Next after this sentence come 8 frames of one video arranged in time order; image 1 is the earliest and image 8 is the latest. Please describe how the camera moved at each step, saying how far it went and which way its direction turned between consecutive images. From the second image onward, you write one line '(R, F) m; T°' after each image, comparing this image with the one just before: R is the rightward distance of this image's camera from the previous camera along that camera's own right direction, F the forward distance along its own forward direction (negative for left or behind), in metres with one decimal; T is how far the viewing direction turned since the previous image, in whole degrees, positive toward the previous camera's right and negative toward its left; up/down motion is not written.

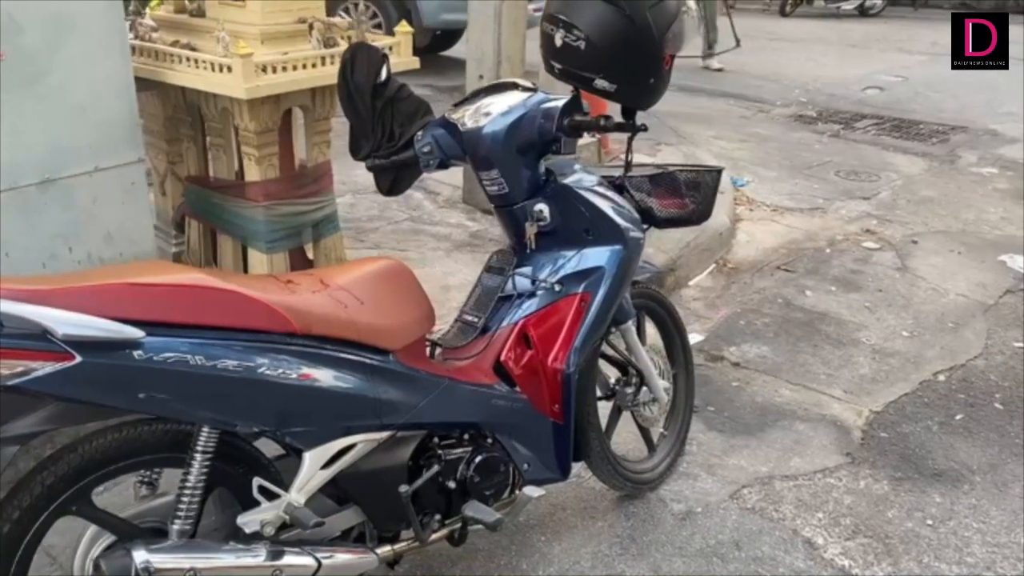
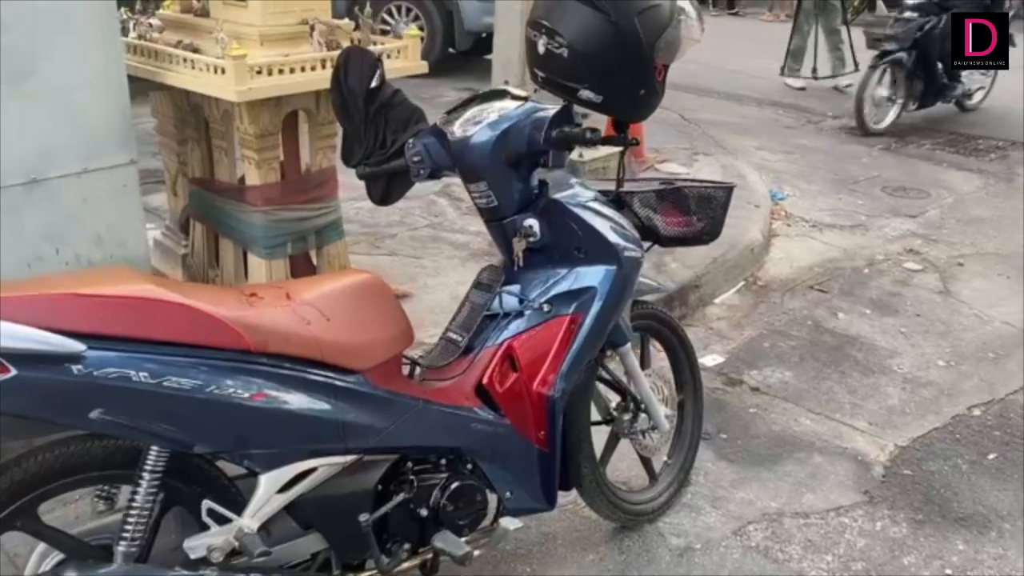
(+0.2, +0.1) m; -3°
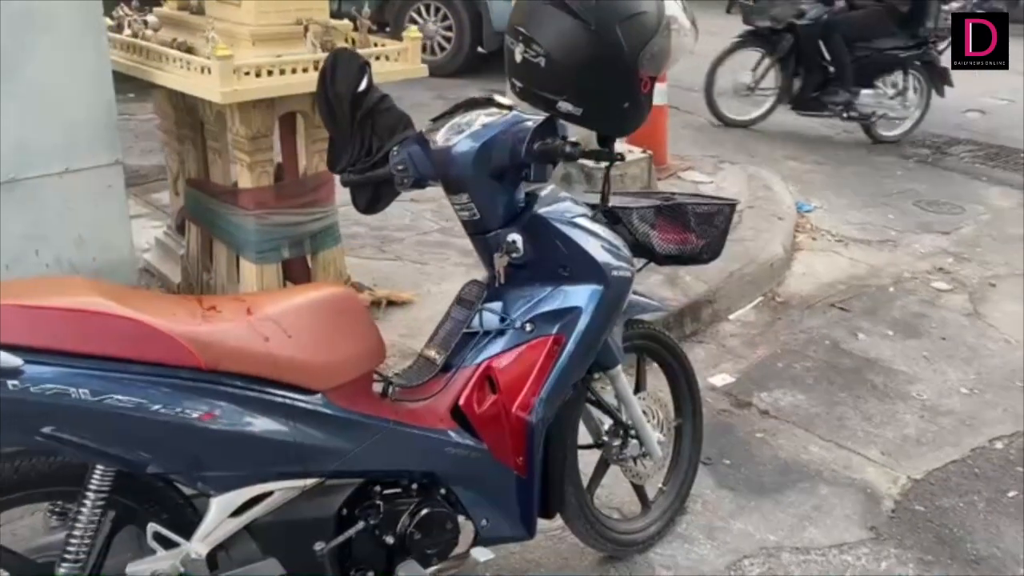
(+0.2, +0.1) m; -2°
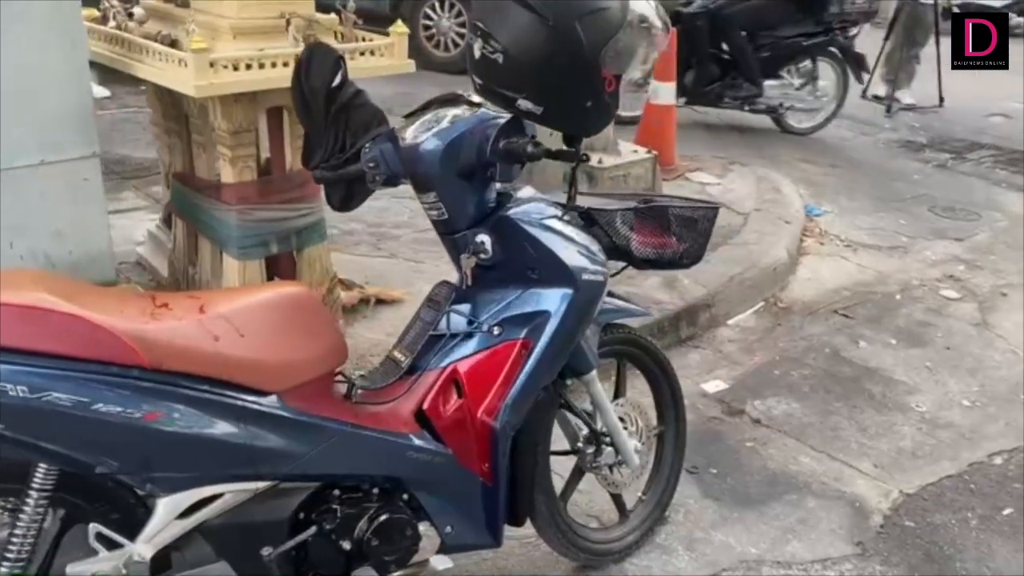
(+0.2, +0.1) m; -2°
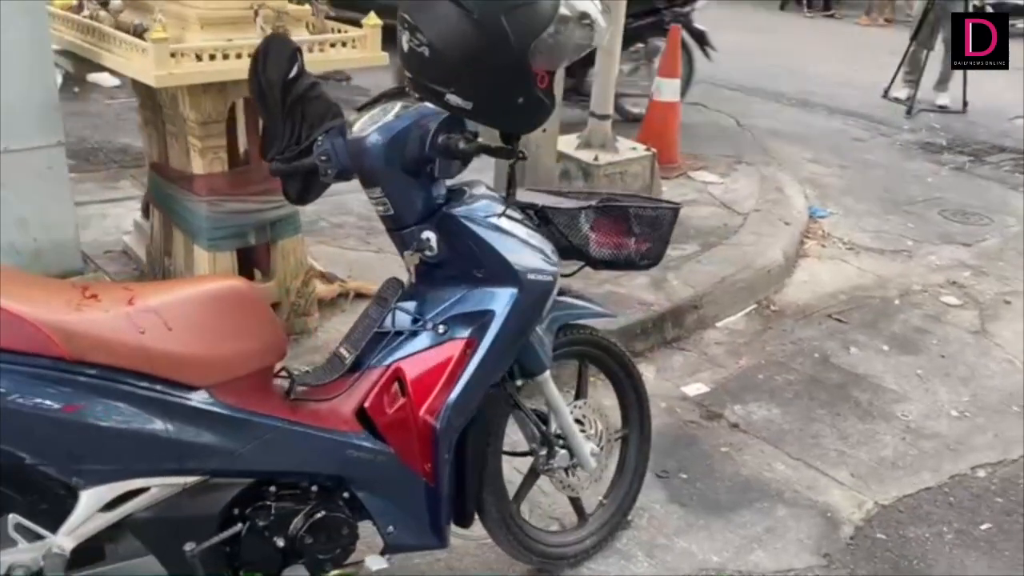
(+0.2, 0.0) m; -2°
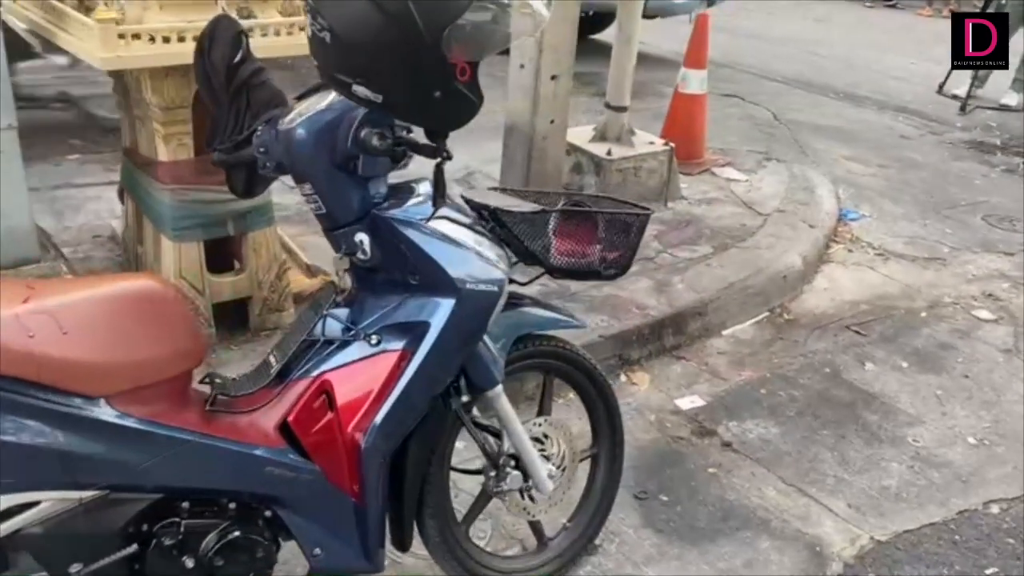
(+0.3, +0.2) m; -3°
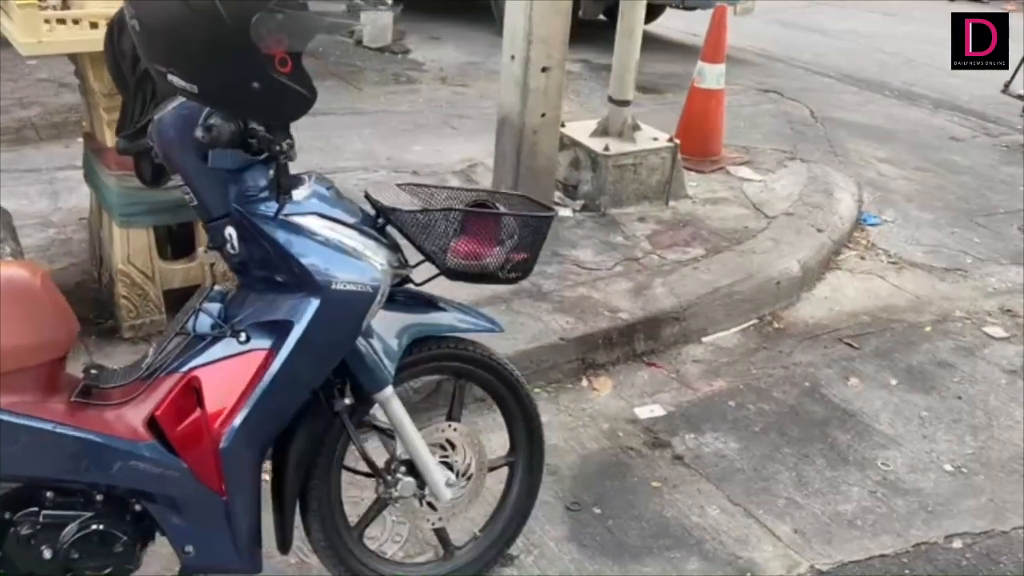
(+0.5, +0.1) m; -5°
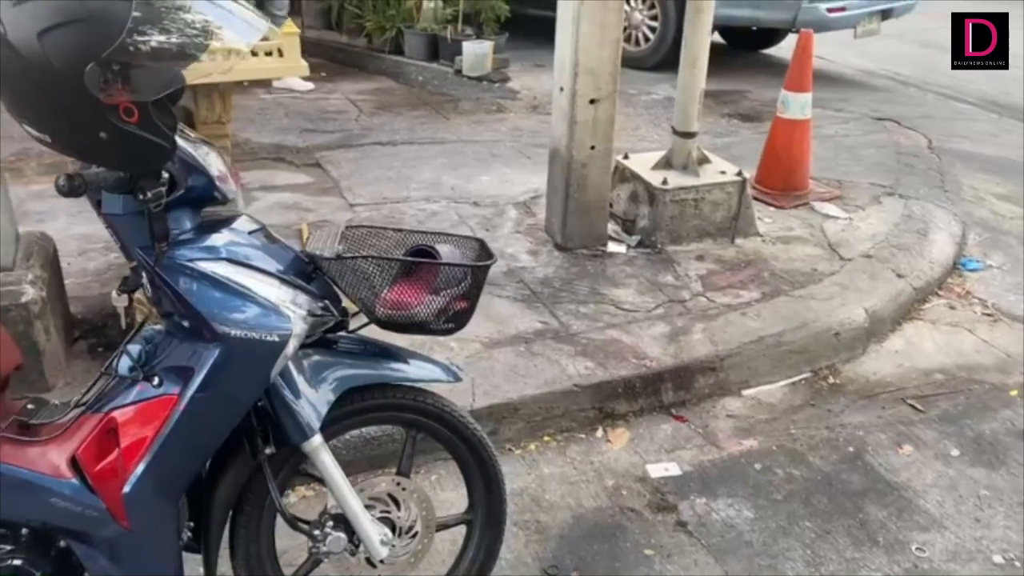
(+0.5, +0.2) m; -10°
